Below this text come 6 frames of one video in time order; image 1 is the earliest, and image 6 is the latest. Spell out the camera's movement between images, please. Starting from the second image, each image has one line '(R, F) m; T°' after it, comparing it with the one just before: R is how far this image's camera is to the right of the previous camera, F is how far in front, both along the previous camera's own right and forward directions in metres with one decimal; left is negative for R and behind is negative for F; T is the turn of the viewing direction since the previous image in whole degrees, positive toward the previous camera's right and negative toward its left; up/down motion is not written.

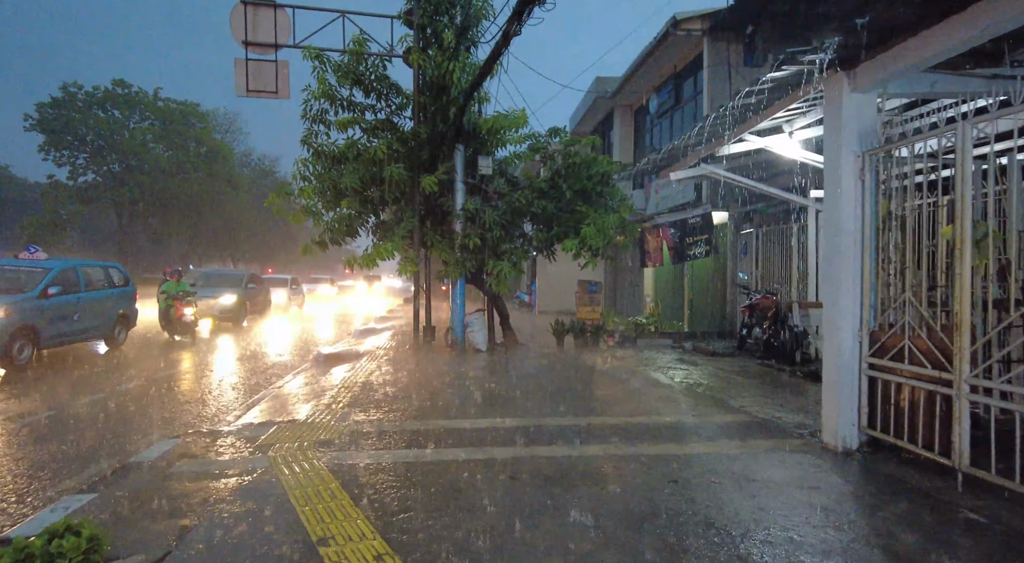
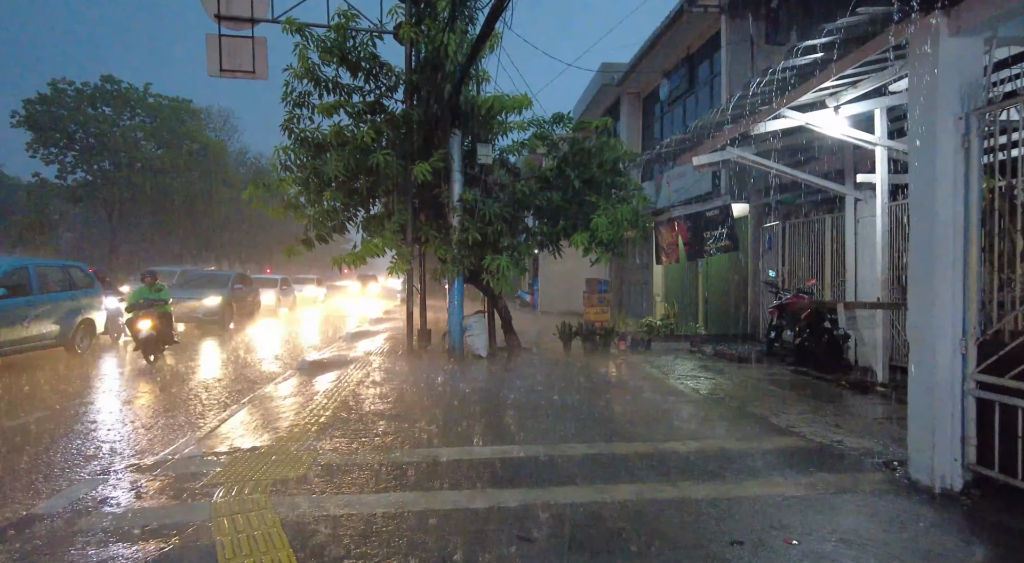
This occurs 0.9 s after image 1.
(-0.1, +1.0) m; 0°
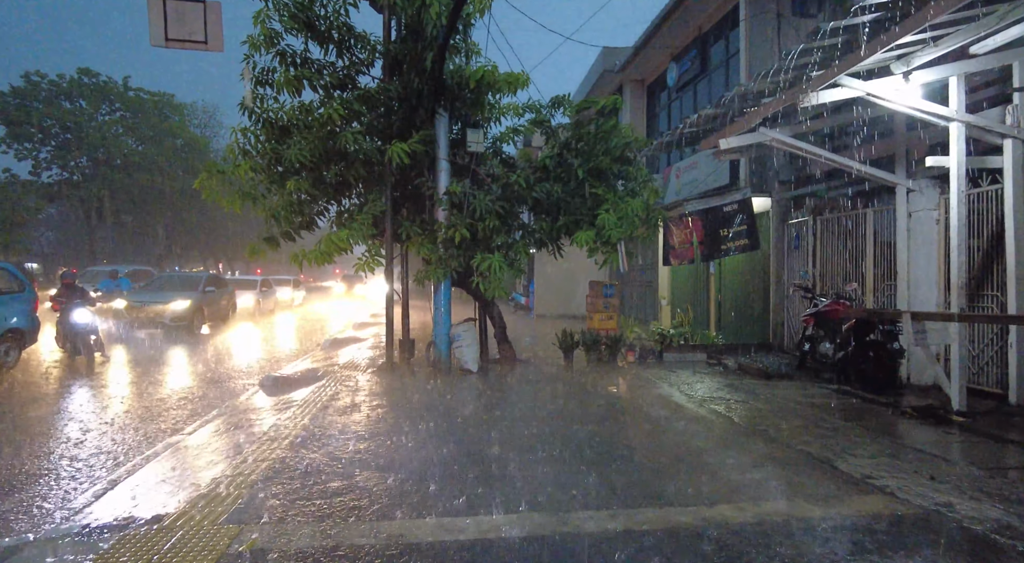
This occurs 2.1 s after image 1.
(0.0, +1.3) m; +1°
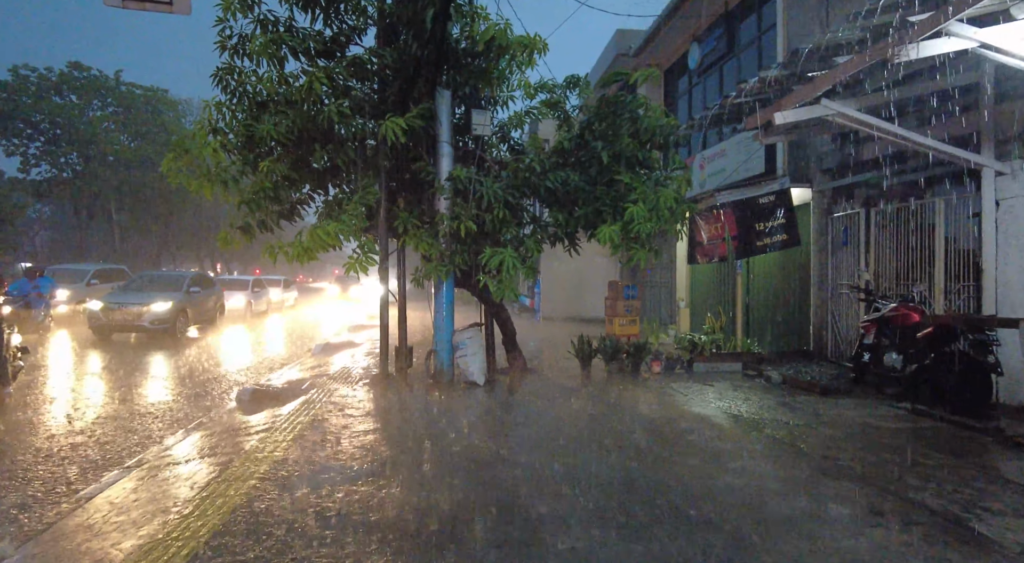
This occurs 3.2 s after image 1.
(-0.2, +1.1) m; 0°
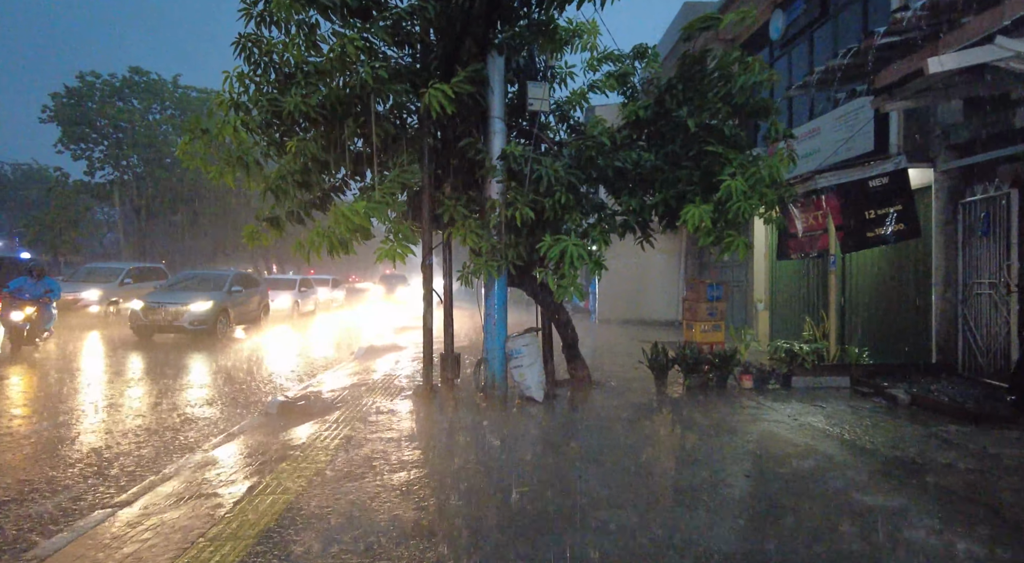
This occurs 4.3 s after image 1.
(-0.2, +1.2) m; -5°
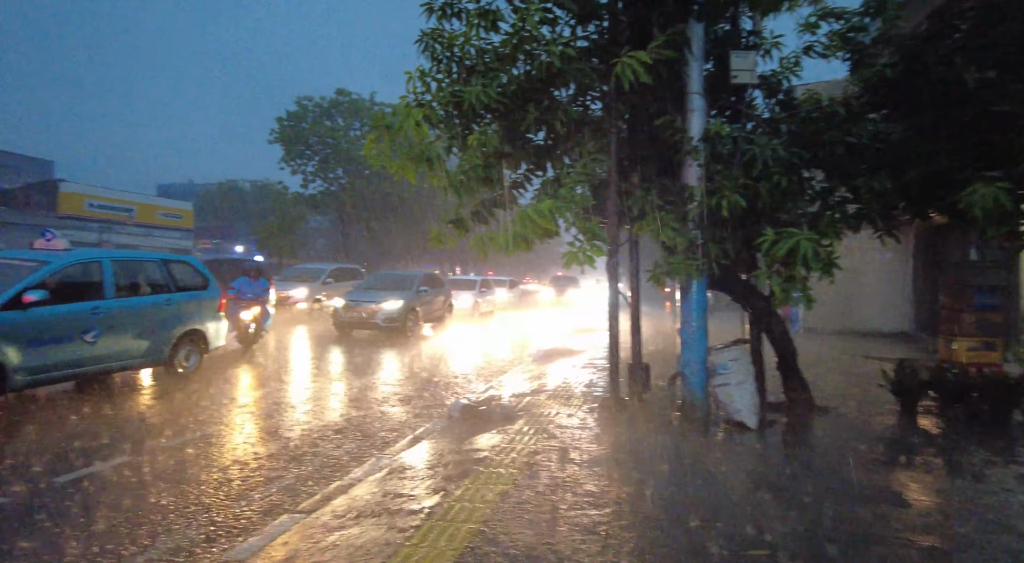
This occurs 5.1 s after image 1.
(-0.3, +0.7) m; -17°
